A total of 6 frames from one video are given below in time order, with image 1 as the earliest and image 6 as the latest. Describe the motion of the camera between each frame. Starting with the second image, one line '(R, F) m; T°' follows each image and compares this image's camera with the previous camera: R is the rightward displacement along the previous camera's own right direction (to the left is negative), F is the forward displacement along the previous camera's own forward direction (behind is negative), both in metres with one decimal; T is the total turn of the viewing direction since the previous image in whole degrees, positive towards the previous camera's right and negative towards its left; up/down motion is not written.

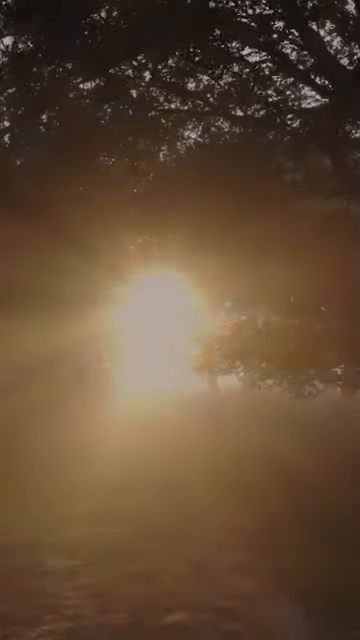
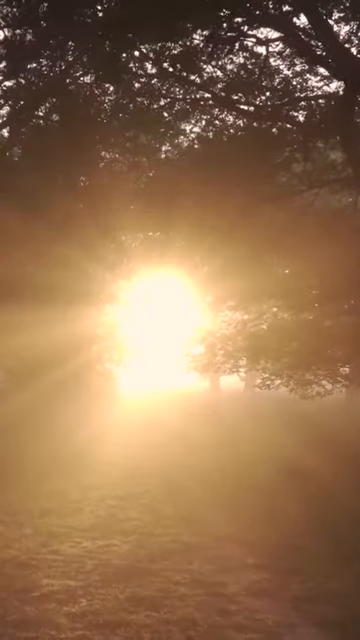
(0.0, +0.4) m; 0°
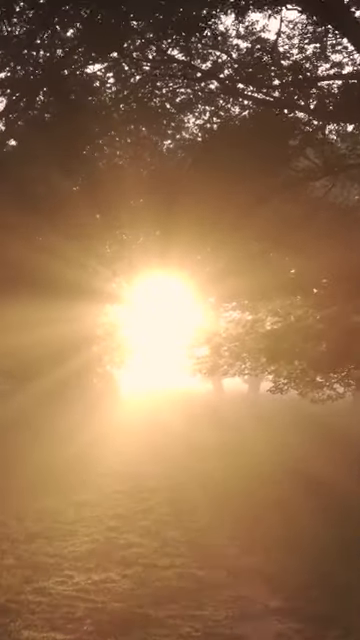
(0.0, +0.6) m; 0°
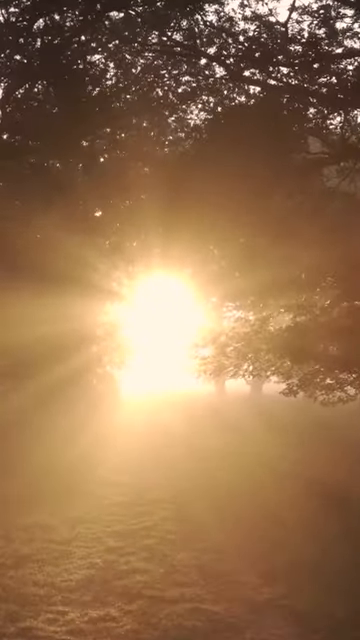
(-0.1, +0.5) m; 0°
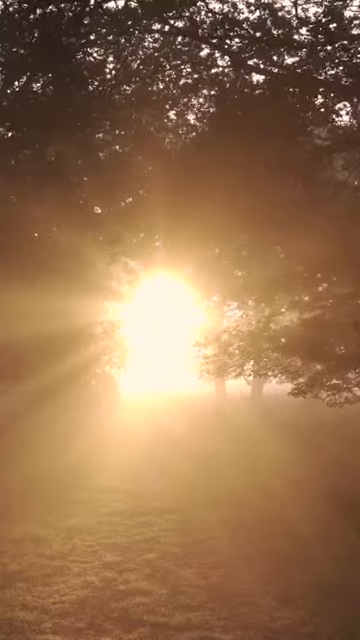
(0.0, +0.4) m; 0°
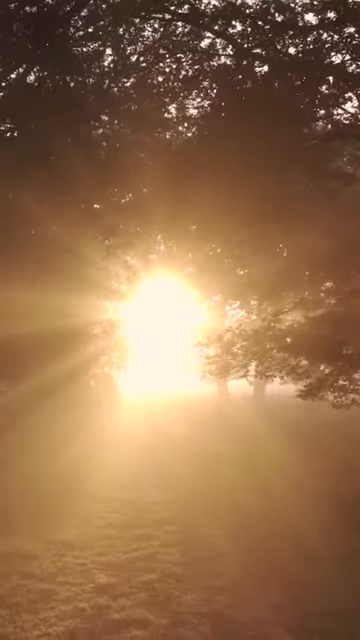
(0.0, +0.4) m; 0°
